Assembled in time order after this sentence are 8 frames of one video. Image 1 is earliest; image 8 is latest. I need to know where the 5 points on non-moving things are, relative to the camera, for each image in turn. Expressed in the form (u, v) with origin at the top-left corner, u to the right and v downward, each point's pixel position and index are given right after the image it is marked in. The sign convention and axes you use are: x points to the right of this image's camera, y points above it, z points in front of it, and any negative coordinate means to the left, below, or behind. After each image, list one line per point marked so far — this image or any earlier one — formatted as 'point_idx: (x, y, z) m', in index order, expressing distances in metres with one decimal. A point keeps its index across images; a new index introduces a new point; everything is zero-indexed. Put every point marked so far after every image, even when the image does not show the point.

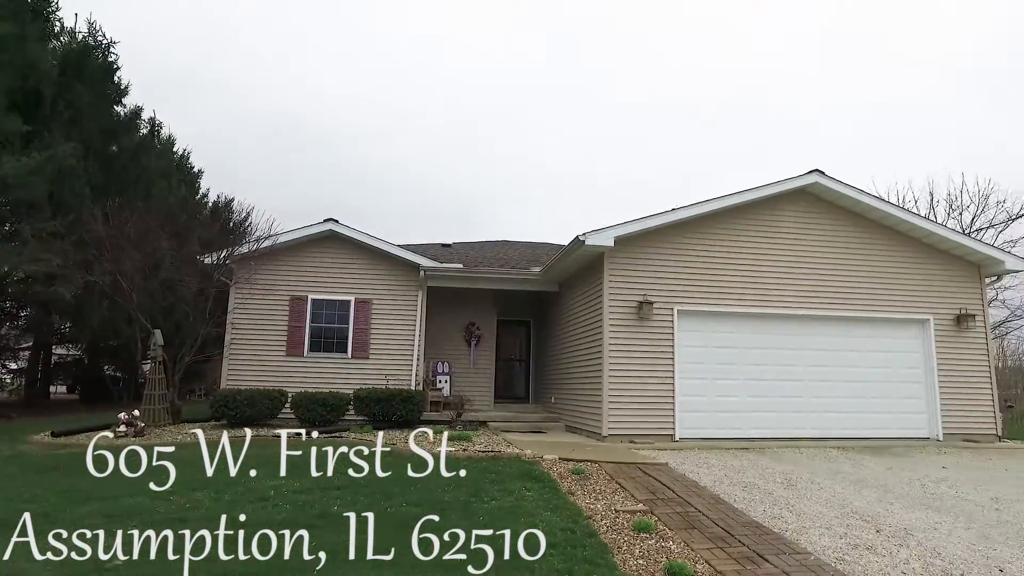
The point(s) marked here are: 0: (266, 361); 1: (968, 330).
0: (-4.5, -1.3, +11.4) m
1: (+7.8, -0.7, +10.5) m
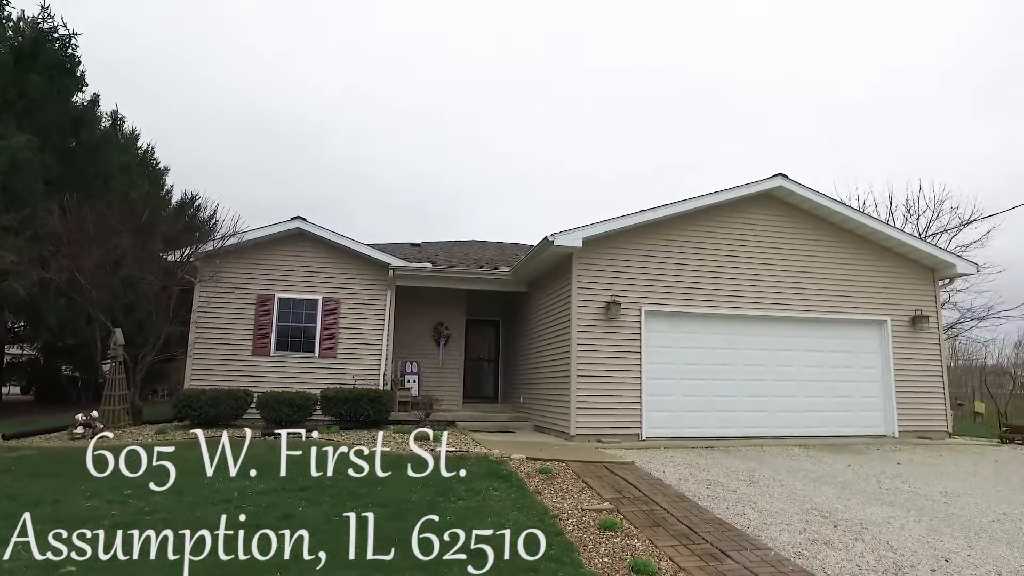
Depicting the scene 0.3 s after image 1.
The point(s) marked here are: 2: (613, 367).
0: (-5.1, -1.3, +11.2) m
1: (+7.2, -0.8, +10.9) m
2: (+1.6, -1.2, +9.6) m
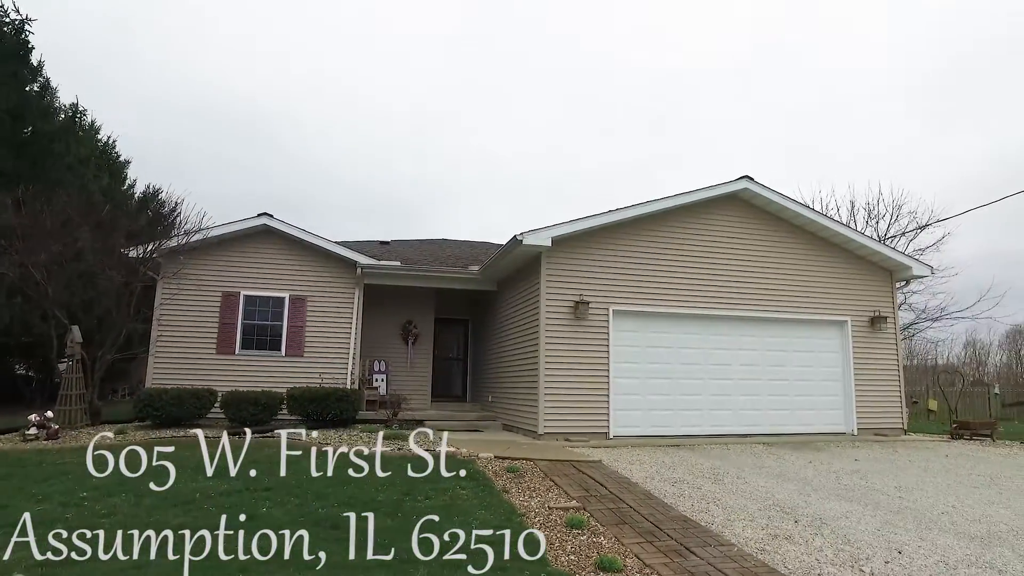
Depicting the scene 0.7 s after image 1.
0: (-5.6, -1.3, +10.9) m
1: (+6.7, -0.8, +11.2) m
2: (+1.1, -1.2, +9.6) m
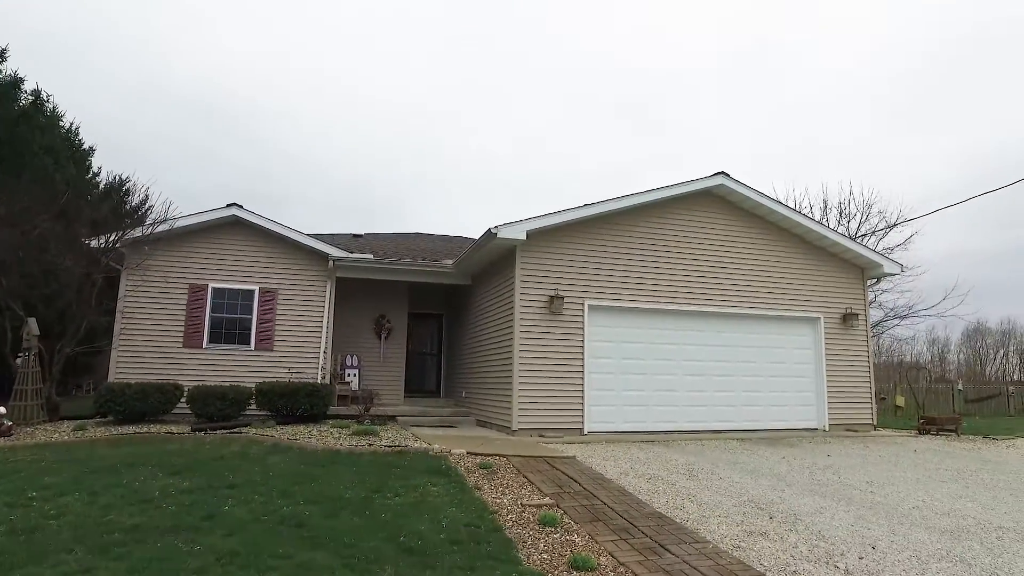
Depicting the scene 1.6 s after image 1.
0: (-6.1, -1.1, +10.6) m
1: (+6.2, -0.7, +11.3) m
2: (+0.7, -1.1, +9.6) m
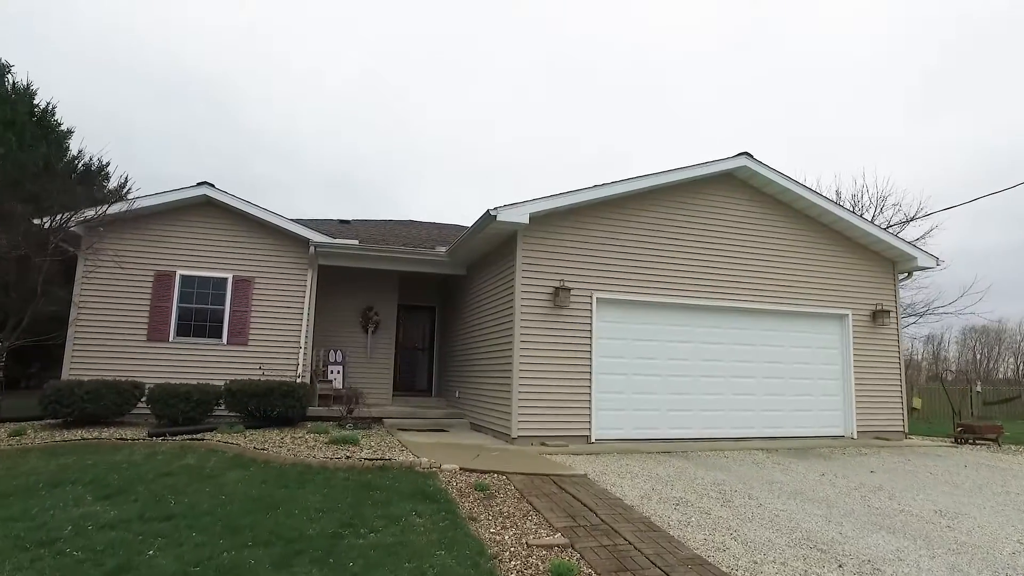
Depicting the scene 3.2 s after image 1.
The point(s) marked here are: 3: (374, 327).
0: (-6.1, -0.9, +9.5) m
1: (+6.2, -0.6, +10.4) m
2: (+0.7, -1.0, +8.6) m
3: (-2.6, -0.7, +11.6) m
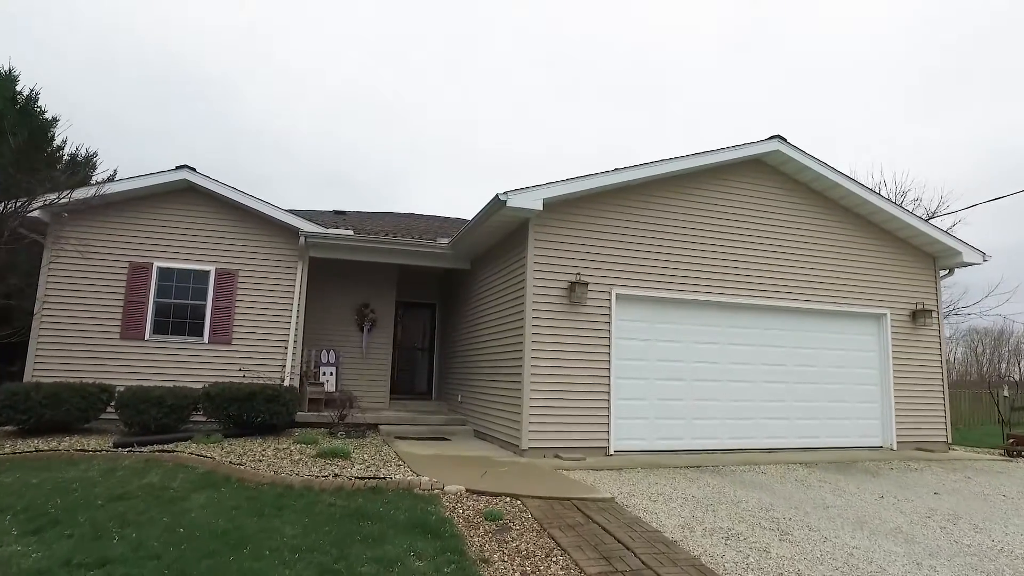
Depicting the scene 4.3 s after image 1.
0: (-6.0, -0.8, +8.6) m
1: (+6.3, -0.6, +9.6) m
2: (+0.8, -0.9, +7.7) m
3: (-2.5, -0.6, +10.7) m
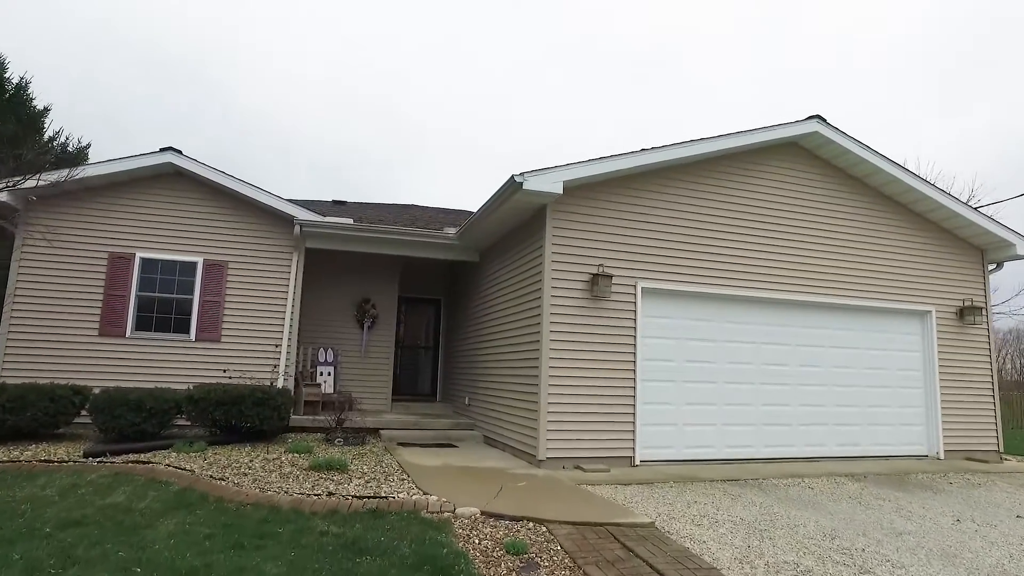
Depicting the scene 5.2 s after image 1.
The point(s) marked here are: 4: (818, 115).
0: (-5.8, -0.7, +7.9) m
1: (+6.5, -0.5, +8.8) m
2: (+1.0, -0.9, +7.0) m
3: (-2.3, -0.5, +10.0) m
4: (+4.0, +2.2, +7.9) m
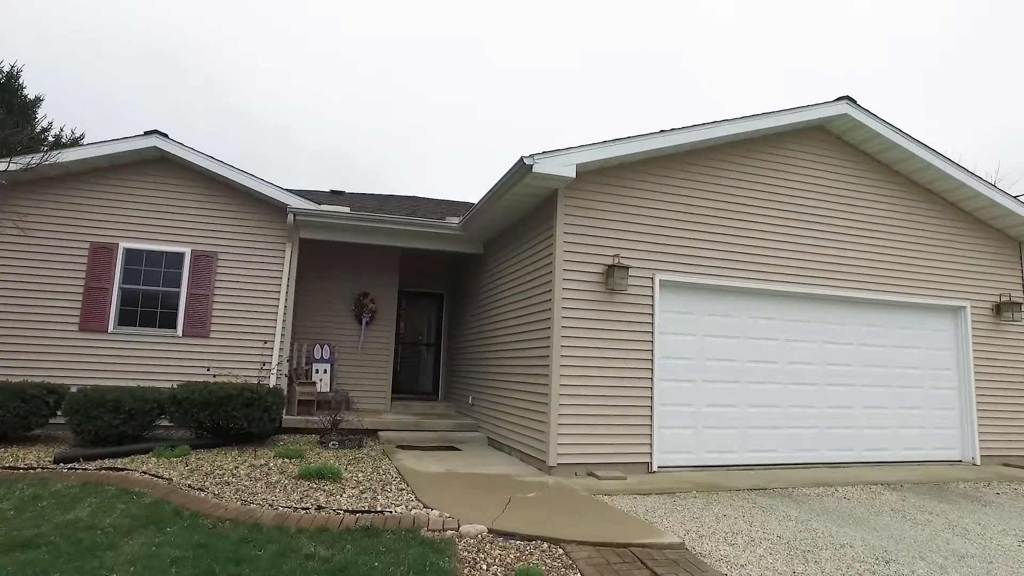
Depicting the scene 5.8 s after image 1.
0: (-5.7, -0.6, +7.4) m
1: (+6.6, -0.5, +8.3) m
2: (+1.1, -0.8, +6.5) m
3: (-2.2, -0.4, +9.5) m
4: (+4.0, +2.3, +7.4) m
